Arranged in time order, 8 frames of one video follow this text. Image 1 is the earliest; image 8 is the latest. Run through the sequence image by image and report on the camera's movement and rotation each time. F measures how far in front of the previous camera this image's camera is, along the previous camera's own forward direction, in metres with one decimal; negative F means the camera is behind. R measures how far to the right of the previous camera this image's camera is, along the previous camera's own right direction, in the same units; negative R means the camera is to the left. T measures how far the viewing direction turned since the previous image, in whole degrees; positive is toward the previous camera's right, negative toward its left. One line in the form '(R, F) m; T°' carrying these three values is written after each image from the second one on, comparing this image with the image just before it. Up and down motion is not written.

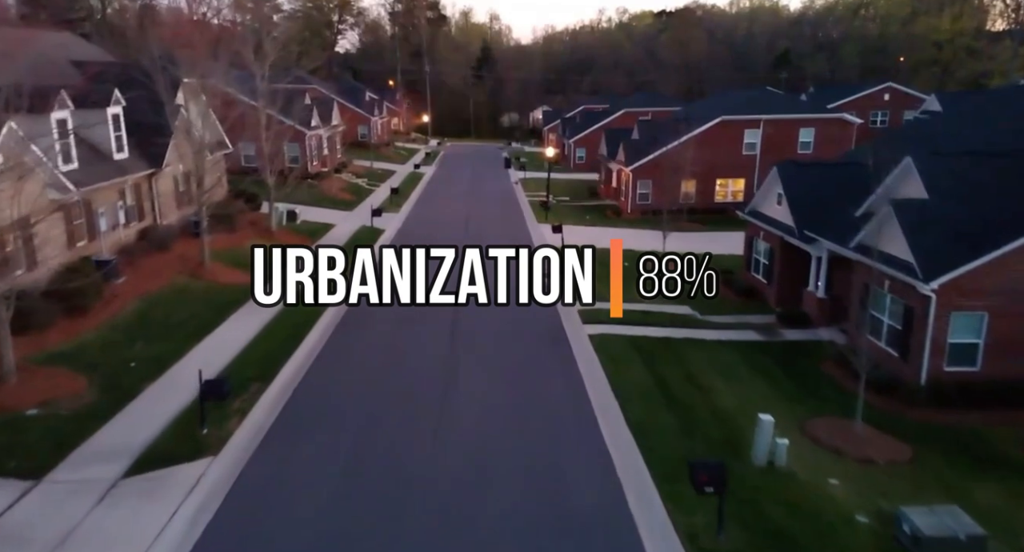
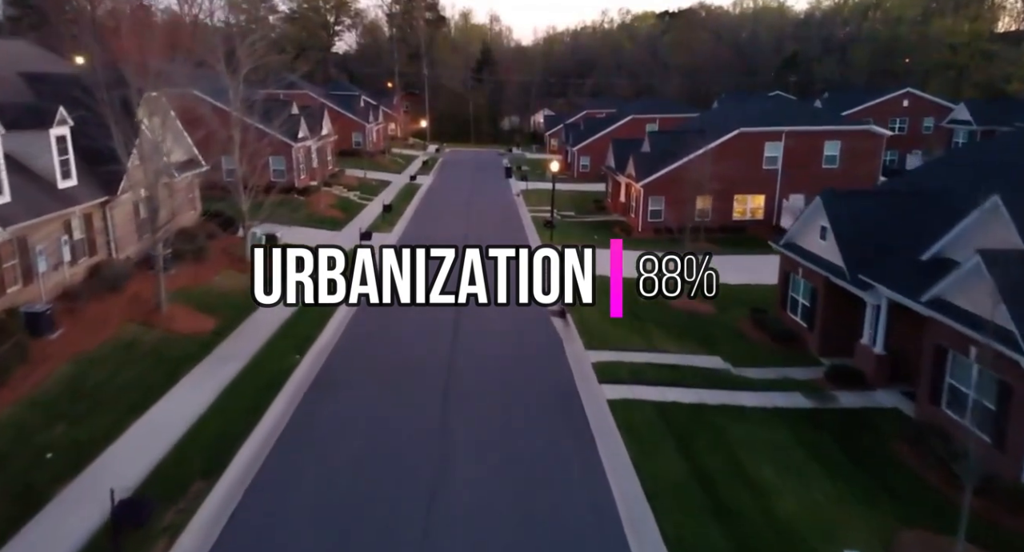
(-0.1, +2.5) m; 0°
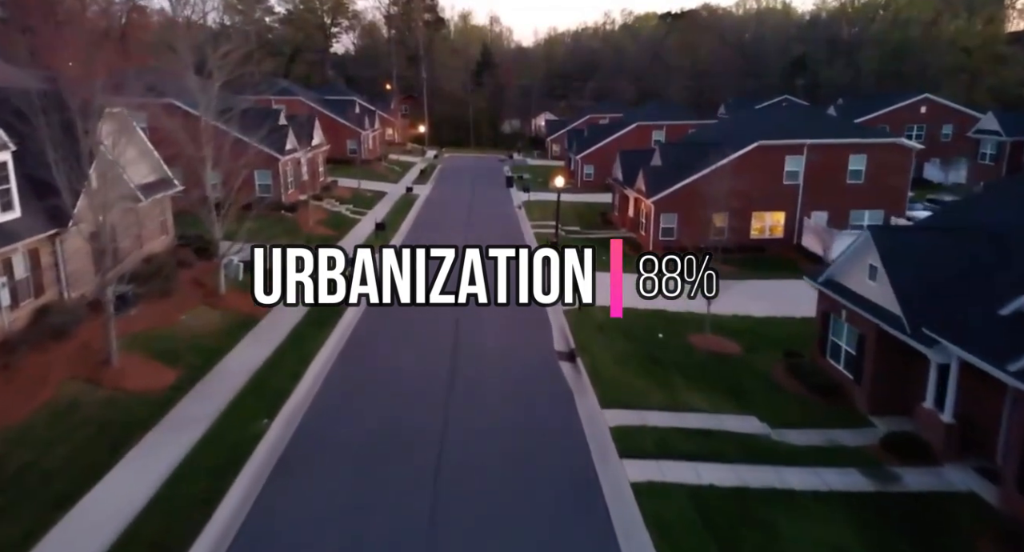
(-0.1, +2.1) m; 0°
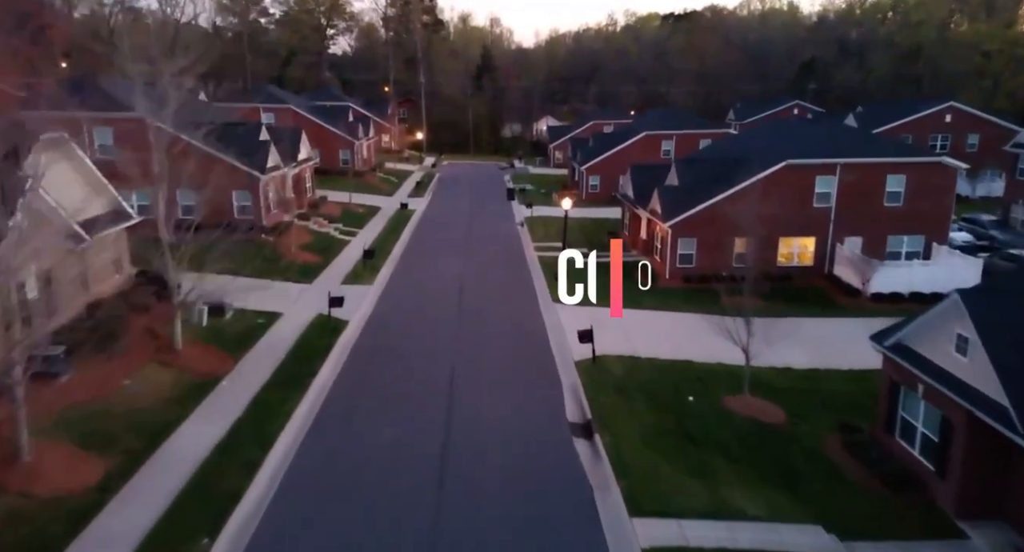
(-0.1, +2.7) m; 0°
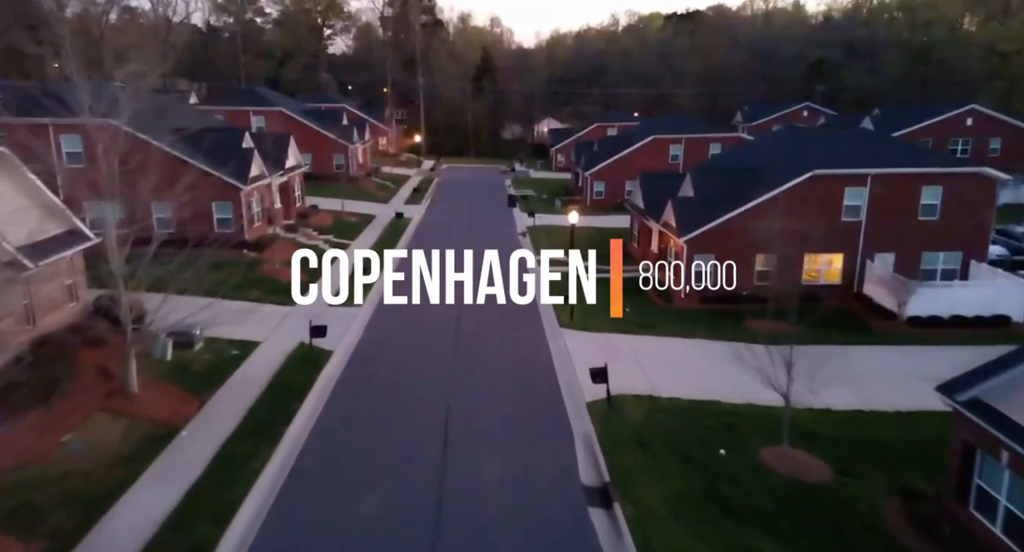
(-0.1, +2.1) m; 0°
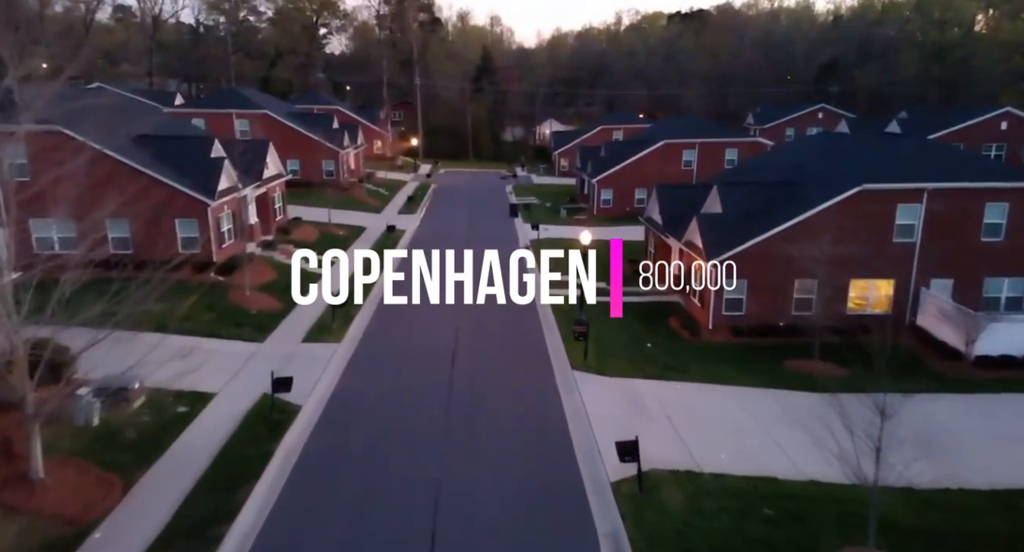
(-0.1, +3.1) m; 0°
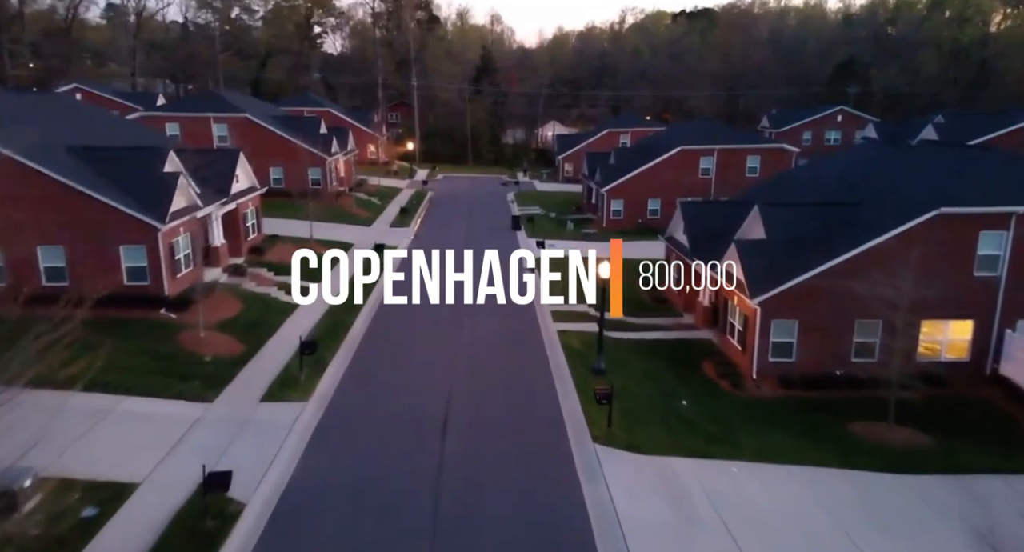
(-0.1, +3.5) m; 0°
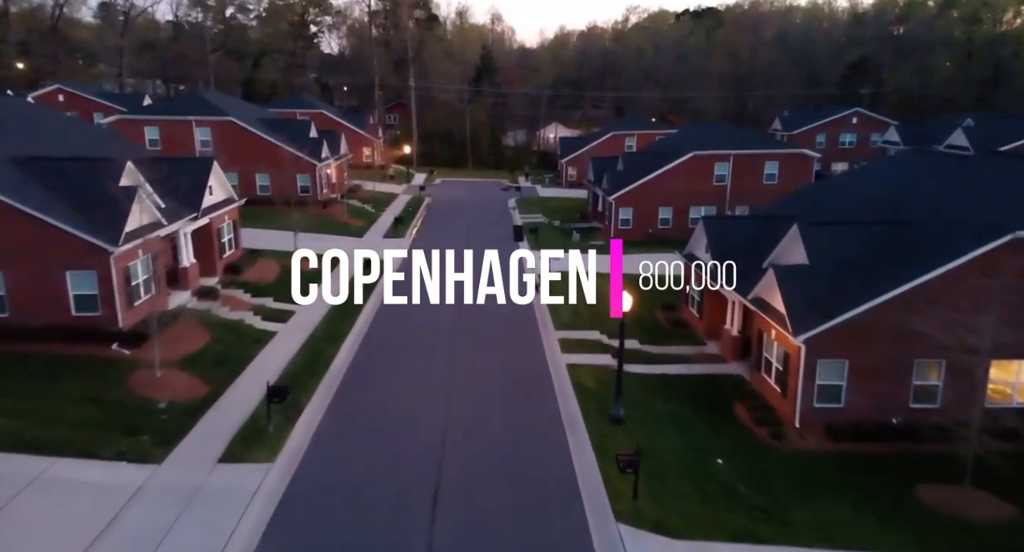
(-0.1, +2.5) m; 0°
